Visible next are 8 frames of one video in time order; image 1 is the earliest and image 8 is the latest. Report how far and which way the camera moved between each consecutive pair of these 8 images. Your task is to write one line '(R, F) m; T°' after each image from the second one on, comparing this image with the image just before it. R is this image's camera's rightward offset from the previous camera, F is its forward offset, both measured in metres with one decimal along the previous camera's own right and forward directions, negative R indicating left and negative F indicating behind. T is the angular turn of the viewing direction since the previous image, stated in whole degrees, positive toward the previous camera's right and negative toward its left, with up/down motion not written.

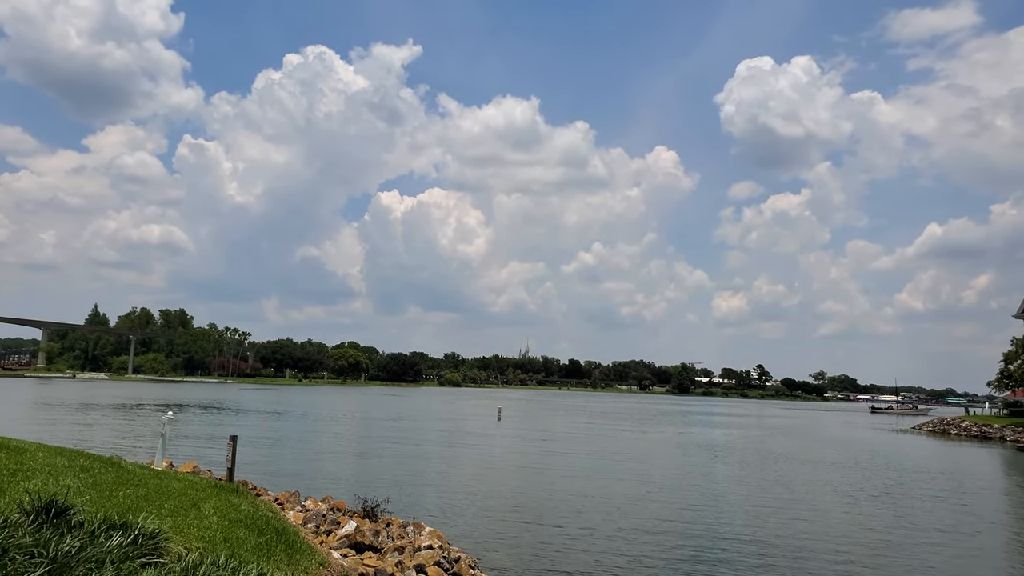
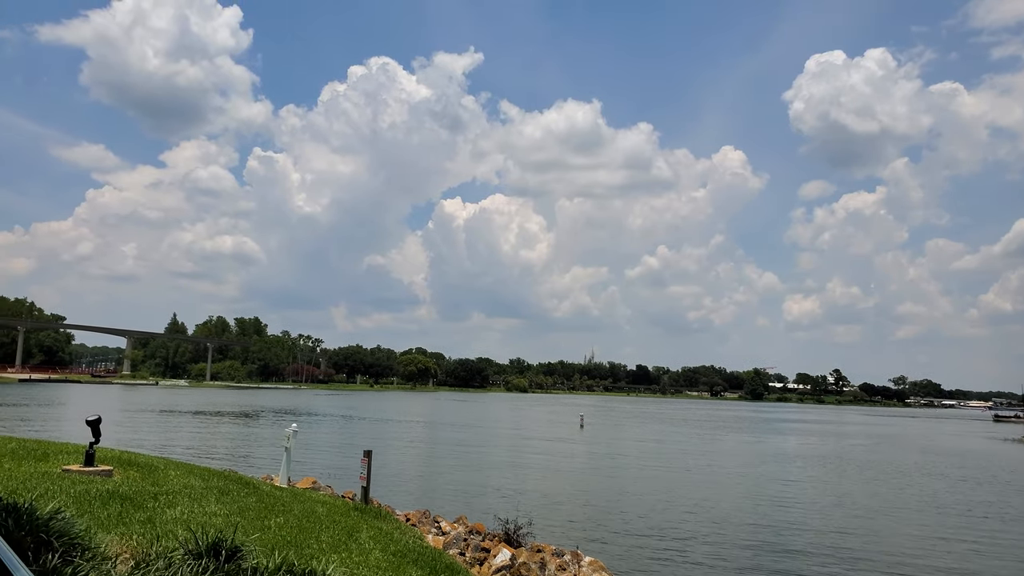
(-1.8, +1.6) m; -4°
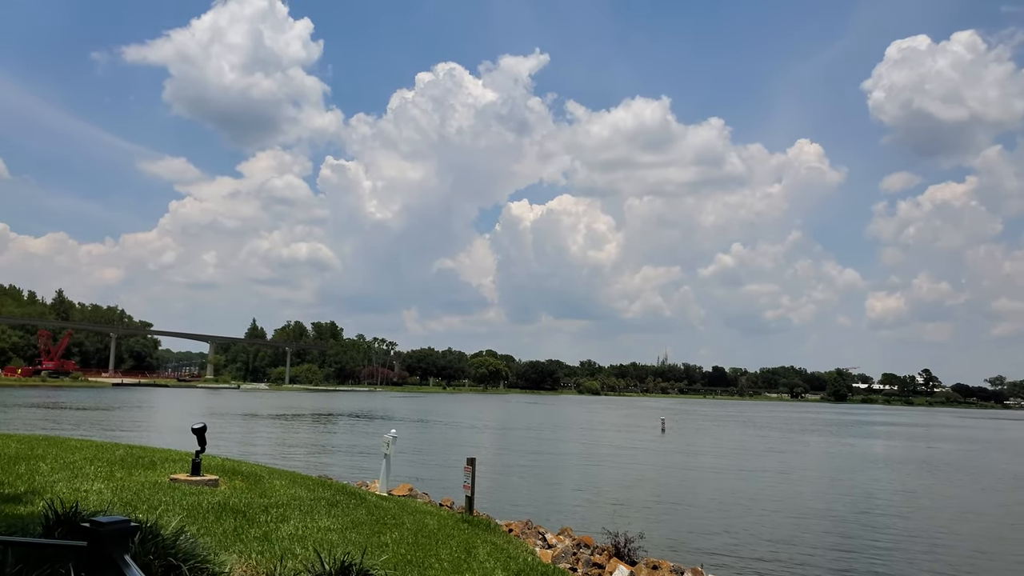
(-0.7, +0.8) m; -5°
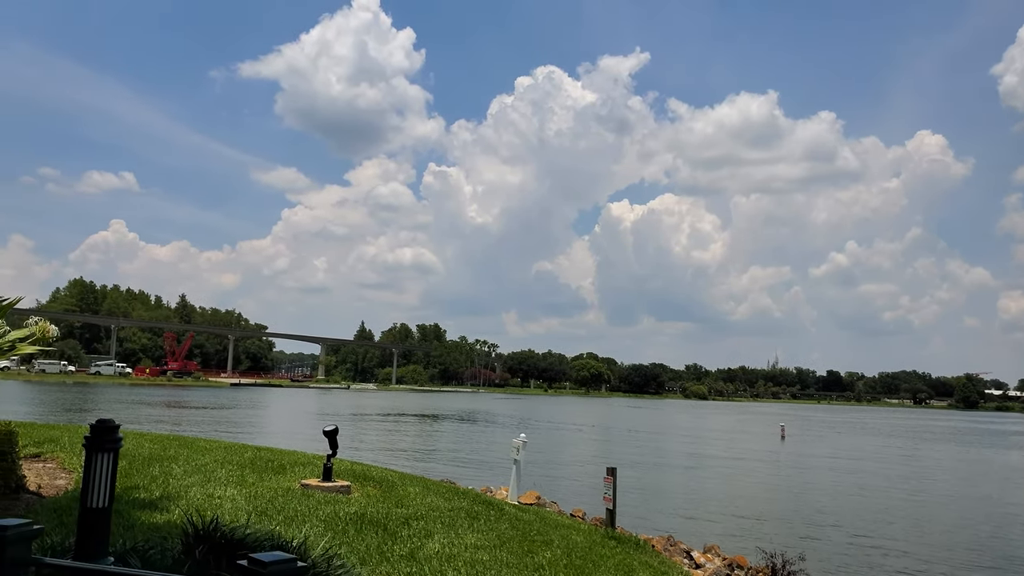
(-0.7, +1.0) m; -7°
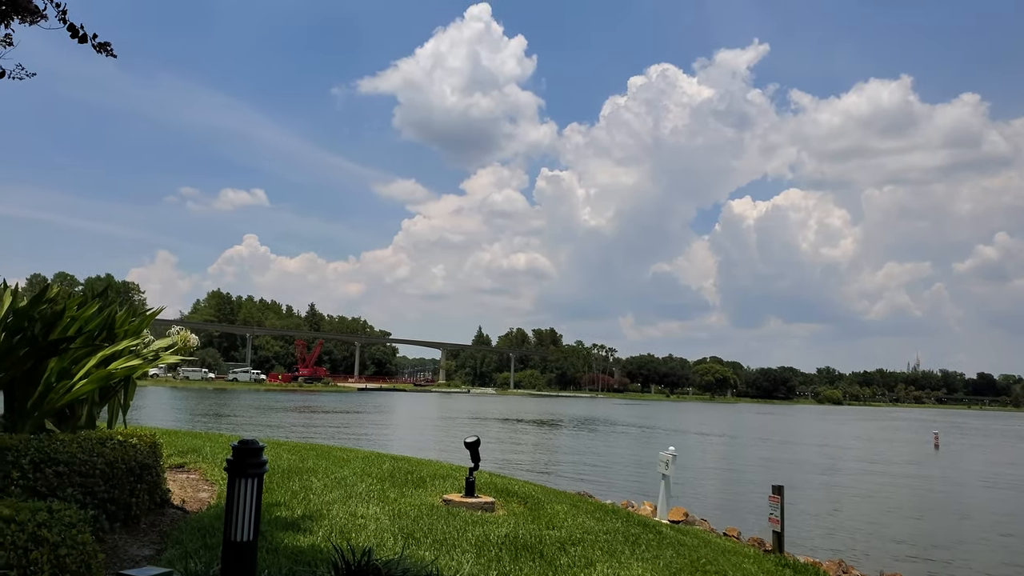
(-0.5, +0.9) m; -8°
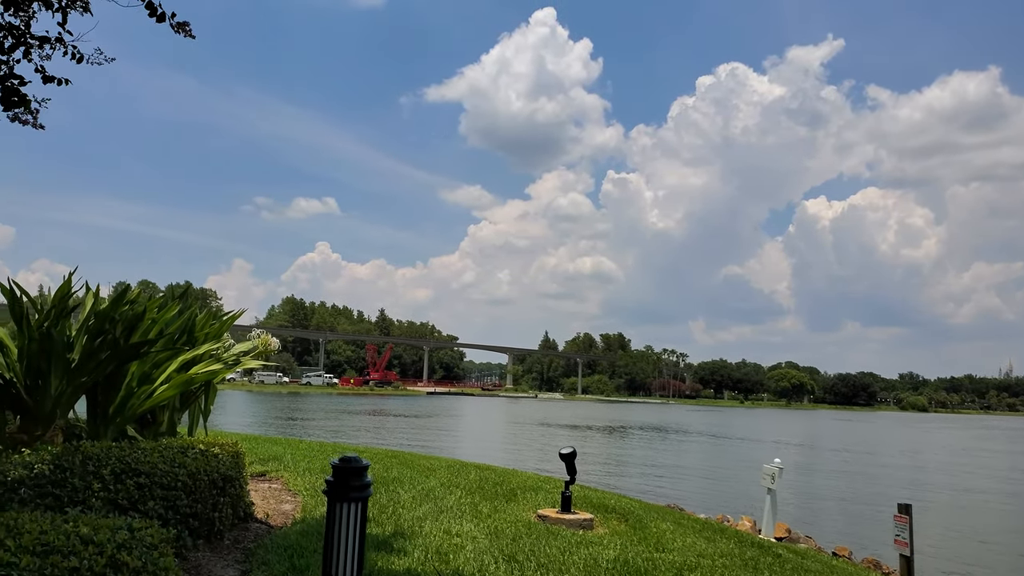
(-0.4, +0.7) m; -5°
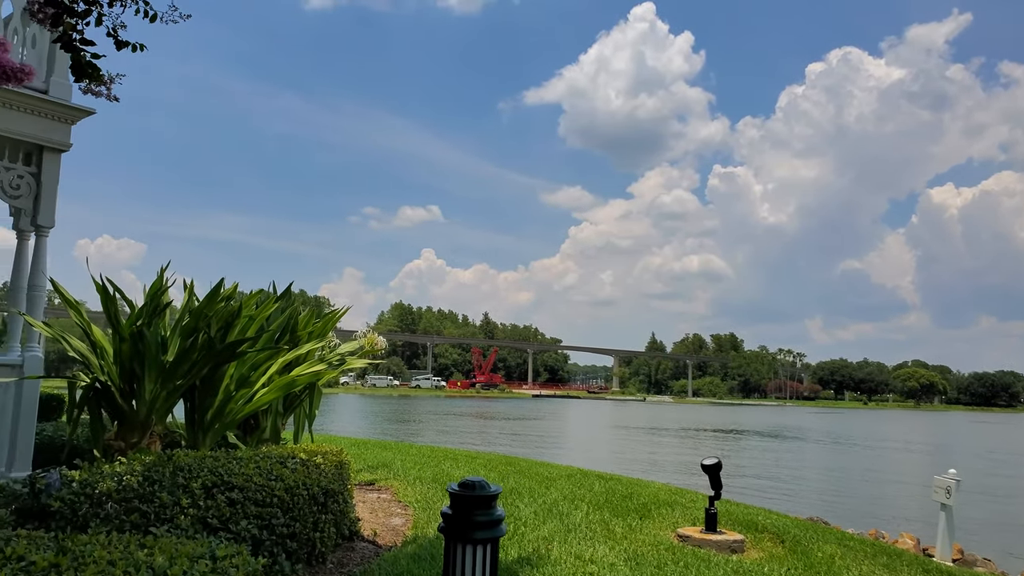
(-0.3, +1.1) m; -8°
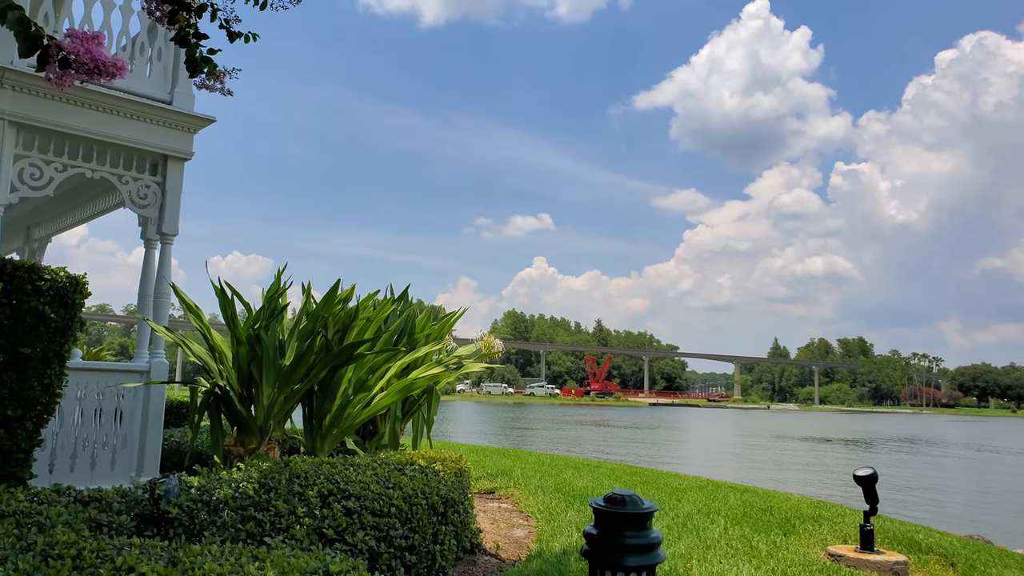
(-0.1, +0.5) m; -8°
